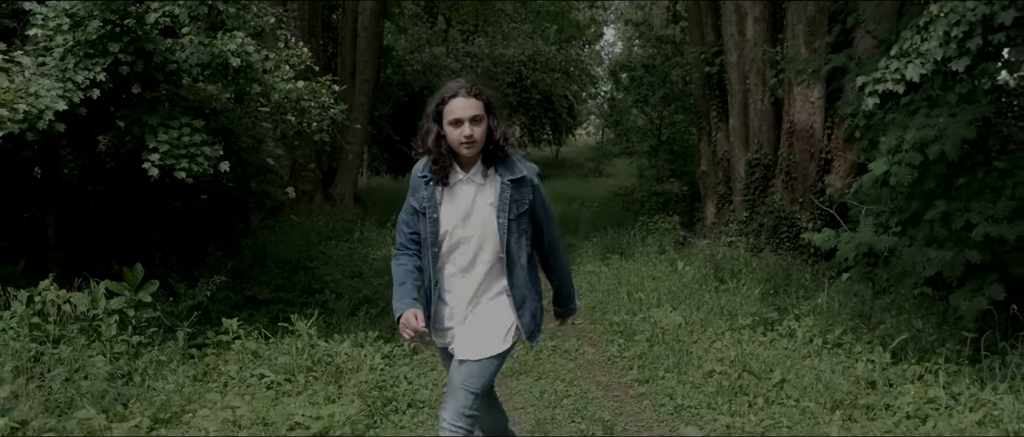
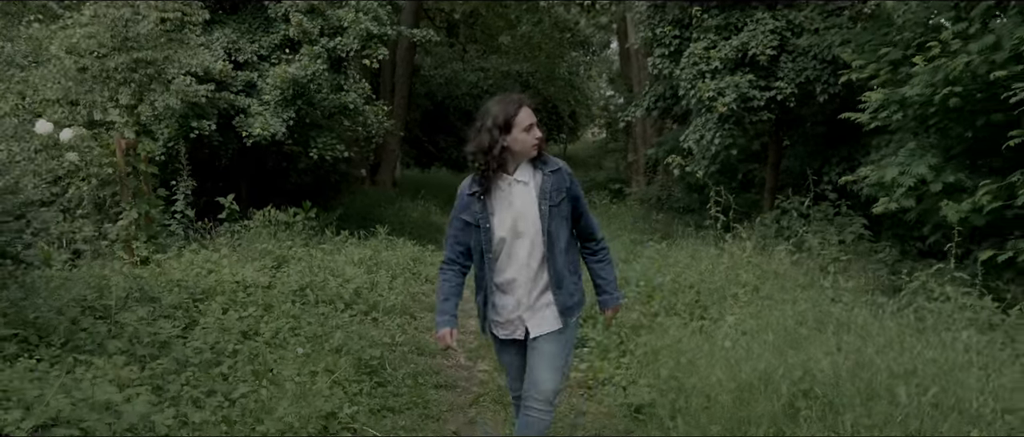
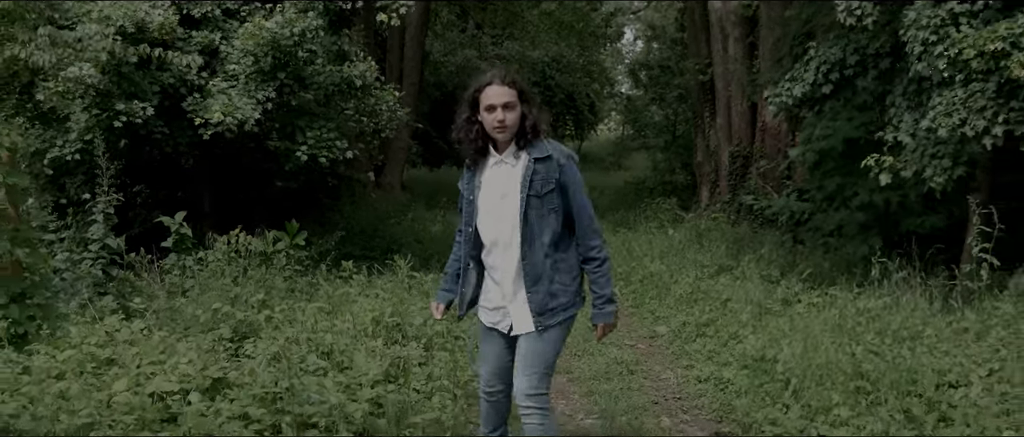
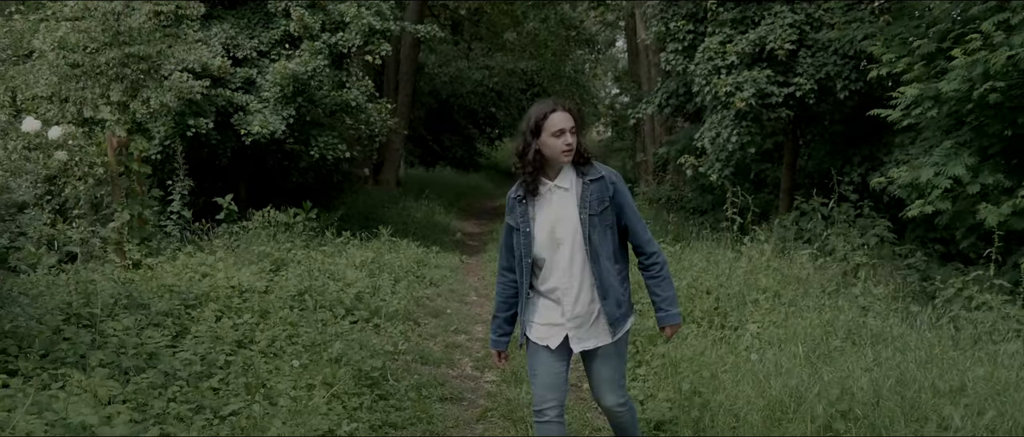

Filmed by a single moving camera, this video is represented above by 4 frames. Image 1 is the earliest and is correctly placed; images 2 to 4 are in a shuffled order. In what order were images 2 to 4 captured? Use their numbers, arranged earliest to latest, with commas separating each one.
3, 4, 2
